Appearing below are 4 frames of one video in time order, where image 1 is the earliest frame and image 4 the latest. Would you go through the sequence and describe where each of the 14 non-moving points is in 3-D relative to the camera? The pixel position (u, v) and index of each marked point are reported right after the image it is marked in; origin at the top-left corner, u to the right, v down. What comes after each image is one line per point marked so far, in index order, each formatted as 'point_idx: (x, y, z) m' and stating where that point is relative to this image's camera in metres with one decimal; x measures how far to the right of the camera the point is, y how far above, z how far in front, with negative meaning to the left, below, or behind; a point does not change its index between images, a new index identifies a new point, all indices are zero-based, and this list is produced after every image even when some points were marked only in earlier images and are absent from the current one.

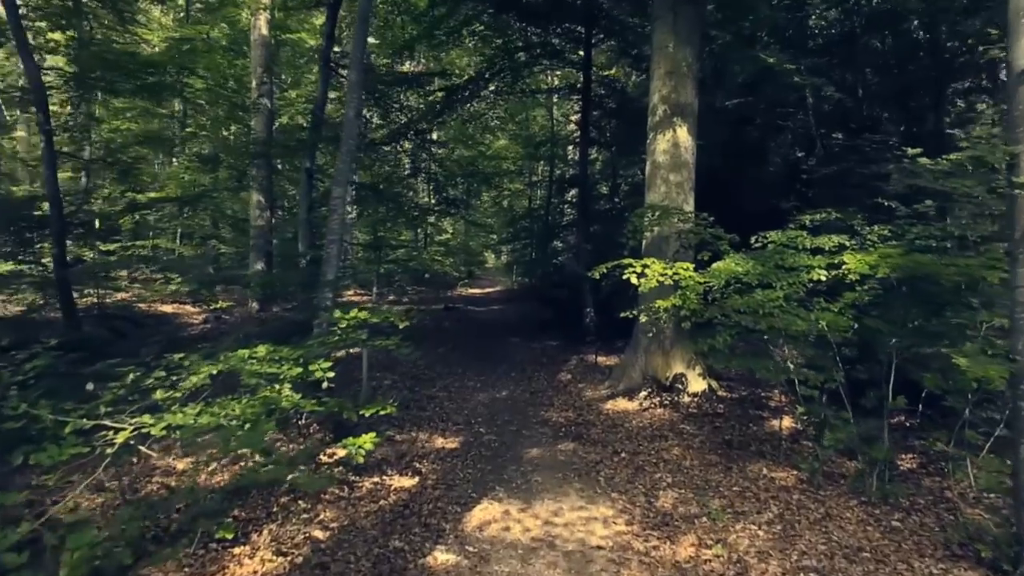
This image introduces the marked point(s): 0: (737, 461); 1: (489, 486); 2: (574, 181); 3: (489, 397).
0: (+1.1, -0.8, +6.8) m
1: (-0.1, -0.9, +6.4) m
2: (+0.8, +1.3, +17.6) m
3: (-0.2, -0.8, +10.5) m
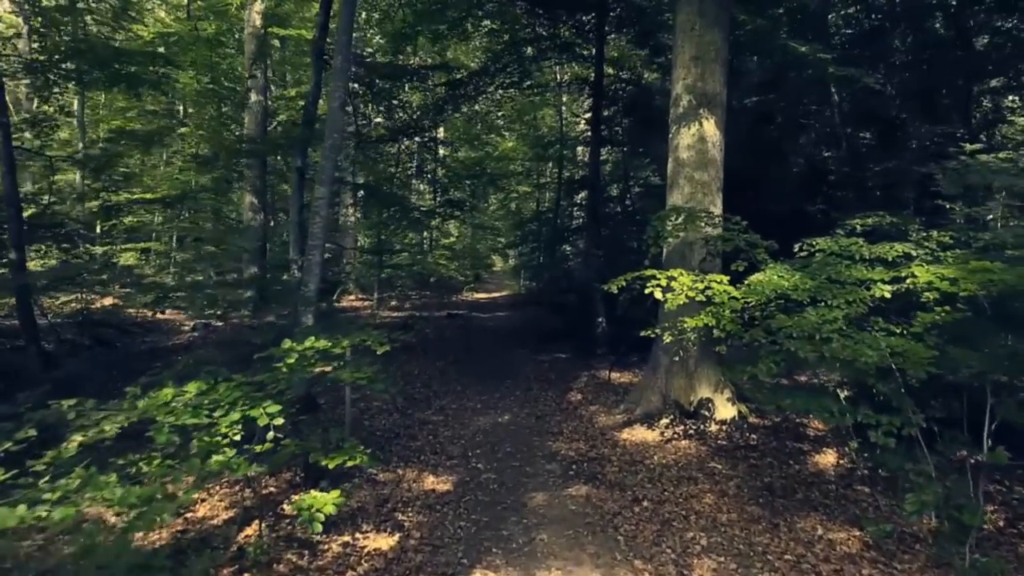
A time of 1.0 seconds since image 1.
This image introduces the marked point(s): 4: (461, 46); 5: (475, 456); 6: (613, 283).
0: (+1.1, -0.9, +5.7) m
1: (-0.1, -1.0, +5.3) m
2: (+0.8, +1.2, +16.5) m
3: (-0.1, -0.9, +9.4) m
4: (-0.7, +3.3, +19.2) m
5: (-0.2, -0.9, +7.8) m
6: (+0.5, 0.0, +6.7) m
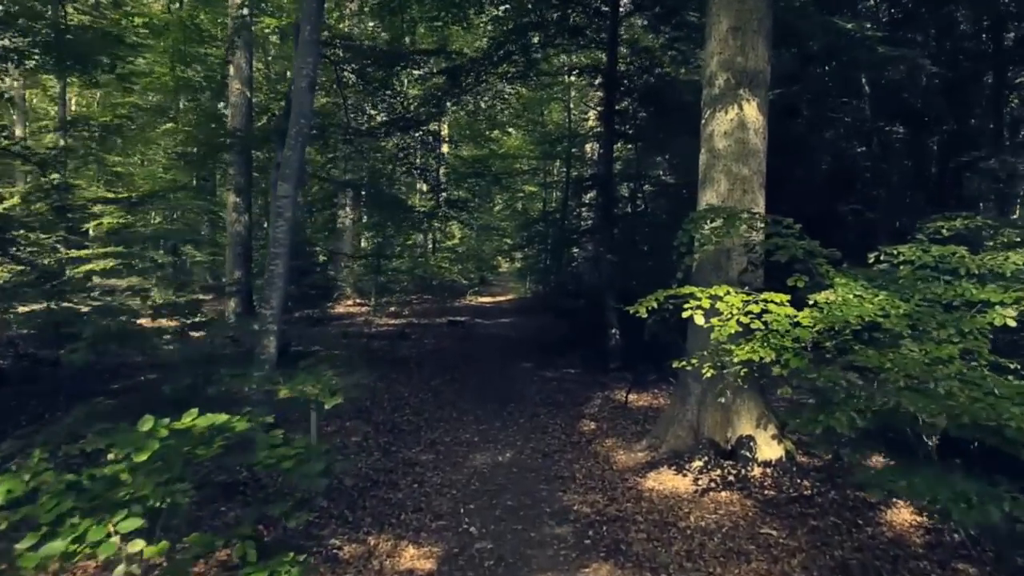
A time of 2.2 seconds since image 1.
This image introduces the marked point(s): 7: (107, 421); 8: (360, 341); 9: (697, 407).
0: (+1.1, -1.0, +4.2) m
1: (-0.1, -1.1, +3.8) m
2: (+0.9, +1.1, +15.0) m
3: (-0.1, -1.0, +7.9) m
4: (-0.6, +3.2, +17.7) m
5: (-0.2, -1.0, +6.3) m
6: (+0.5, -0.1, +5.2) m
7: (-1.4, -0.4, +4.9) m
8: (-1.9, -0.7, +17.6) m
9: (+1.0, -0.6, +7.5) m
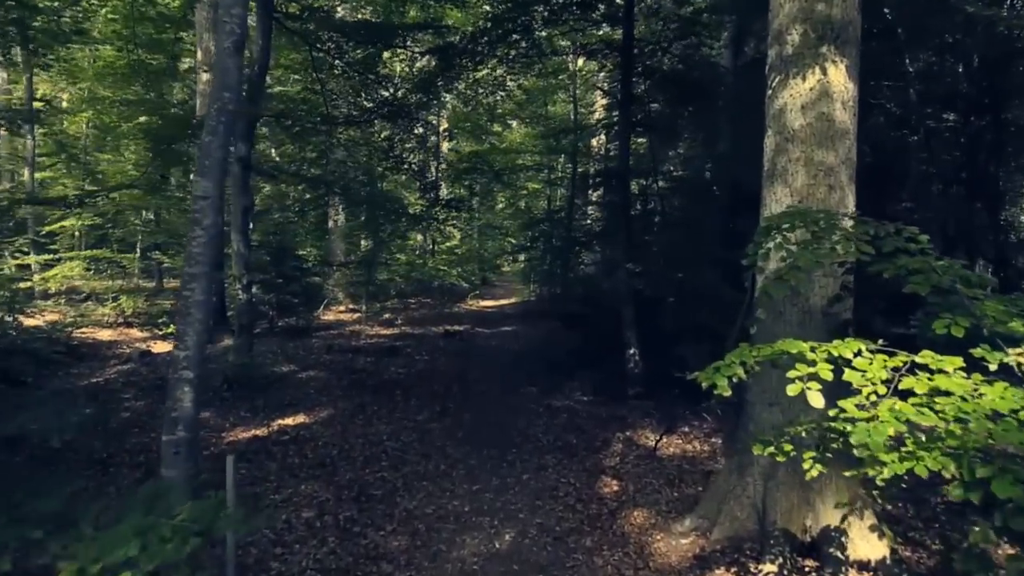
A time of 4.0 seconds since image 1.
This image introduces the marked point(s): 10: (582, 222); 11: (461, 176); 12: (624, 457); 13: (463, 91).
0: (+1.1, -1.1, +2.2) m
1: (-0.1, -1.2, +1.8) m
2: (+0.9, +1.0, +13.0) m
3: (-0.1, -1.1, +5.9) m
4: (-0.6, +3.1, +15.7) m
5: (-0.2, -1.1, +4.3) m
6: (+0.5, -0.2, +3.2) m
7: (-1.4, -0.6, +2.9) m
8: (-1.9, -0.8, +15.7) m
9: (+1.0, -0.8, +5.5) m
10: (+0.8, +0.7, +15.5) m
11: (-0.6, +1.4, +17.0) m
12: (+0.7, -1.0, +8.4) m
13: (-0.6, +2.3, +16.6) m
